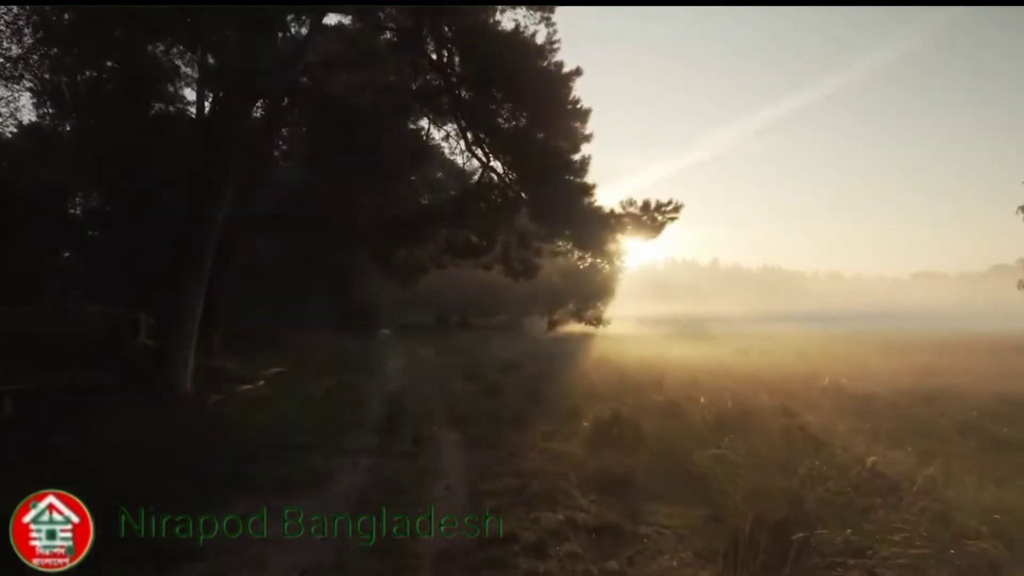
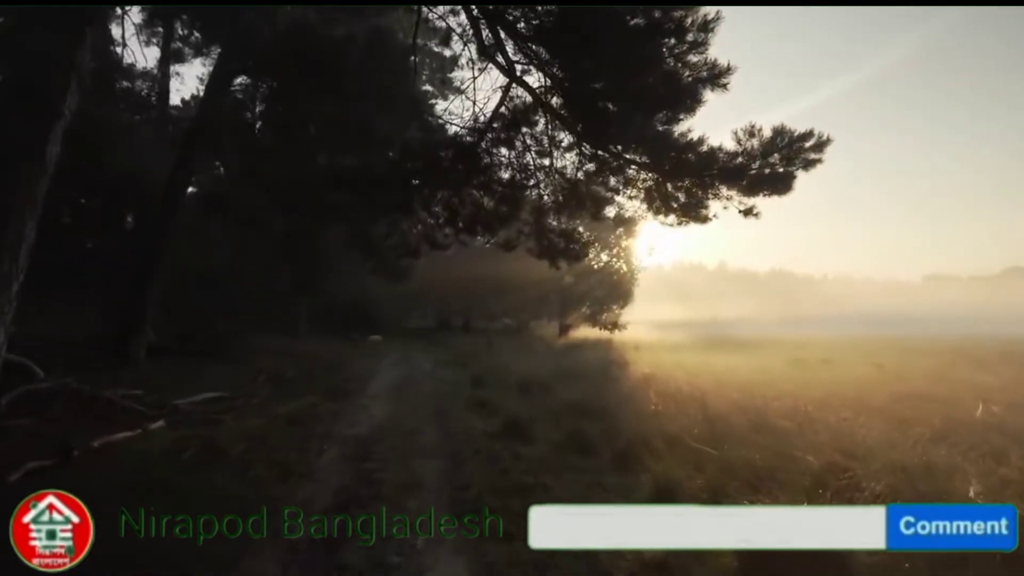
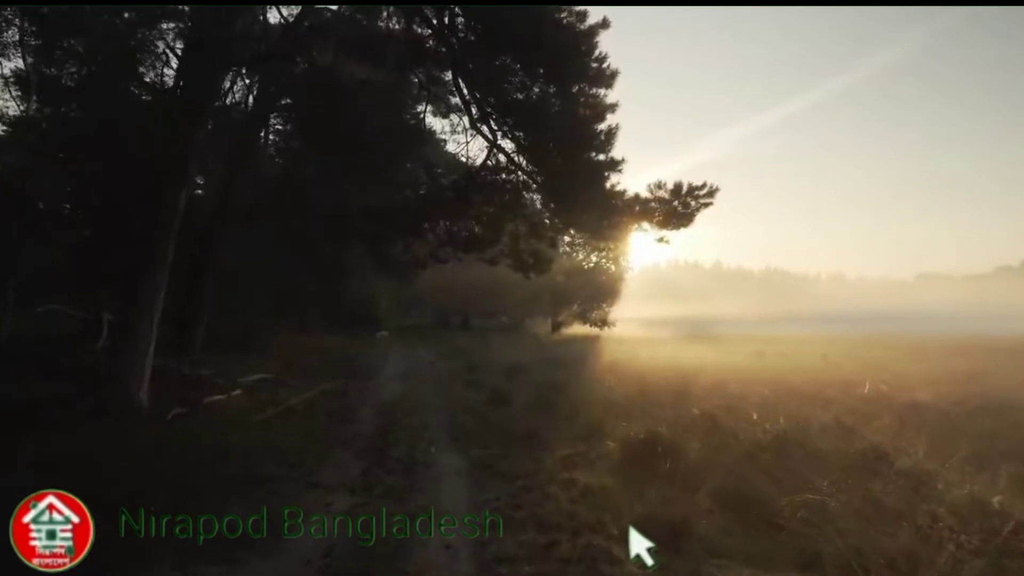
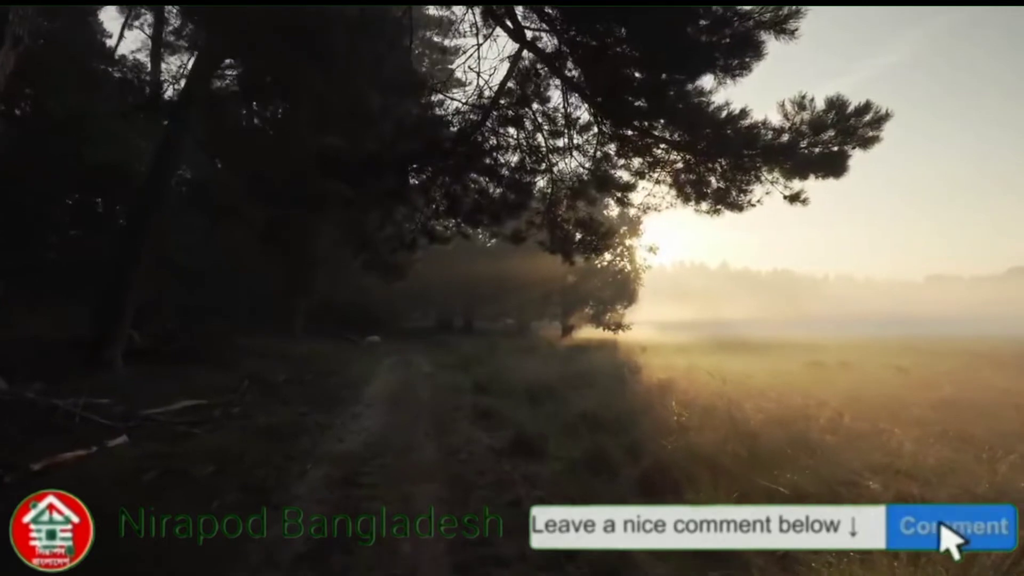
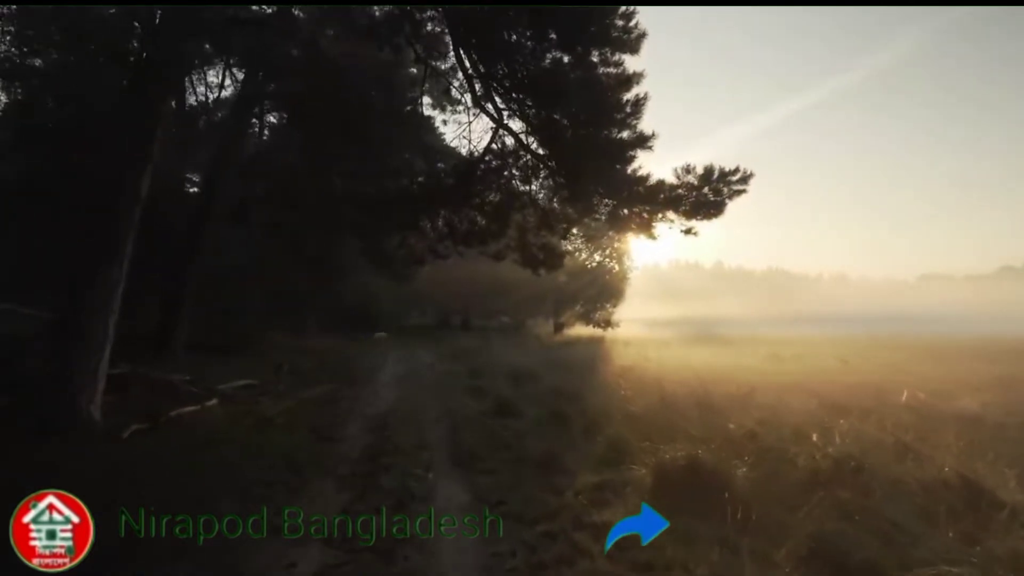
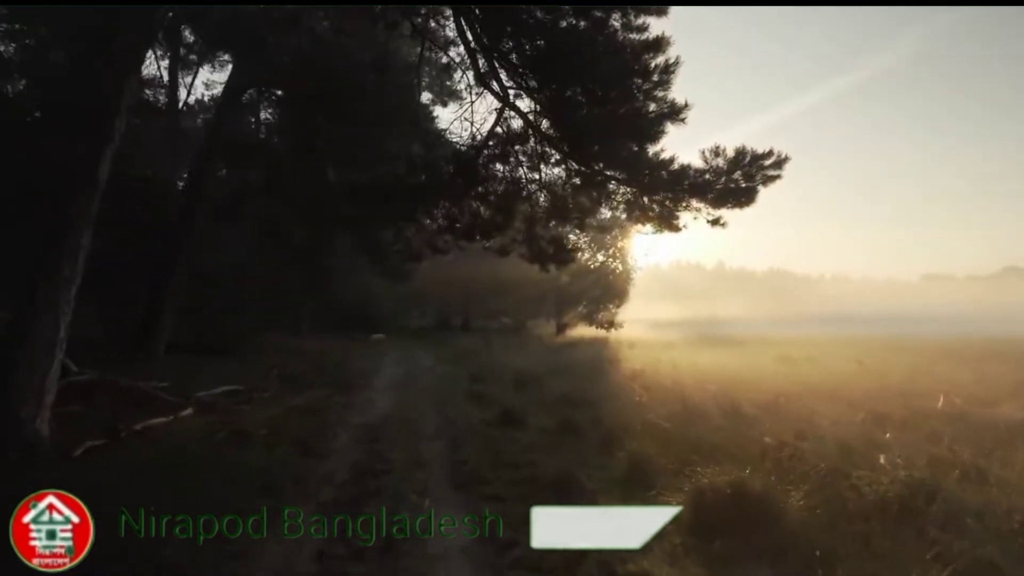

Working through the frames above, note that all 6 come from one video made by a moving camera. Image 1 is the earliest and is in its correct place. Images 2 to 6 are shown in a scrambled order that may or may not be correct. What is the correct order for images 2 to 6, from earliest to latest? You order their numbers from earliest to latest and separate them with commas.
3, 5, 6, 2, 4
